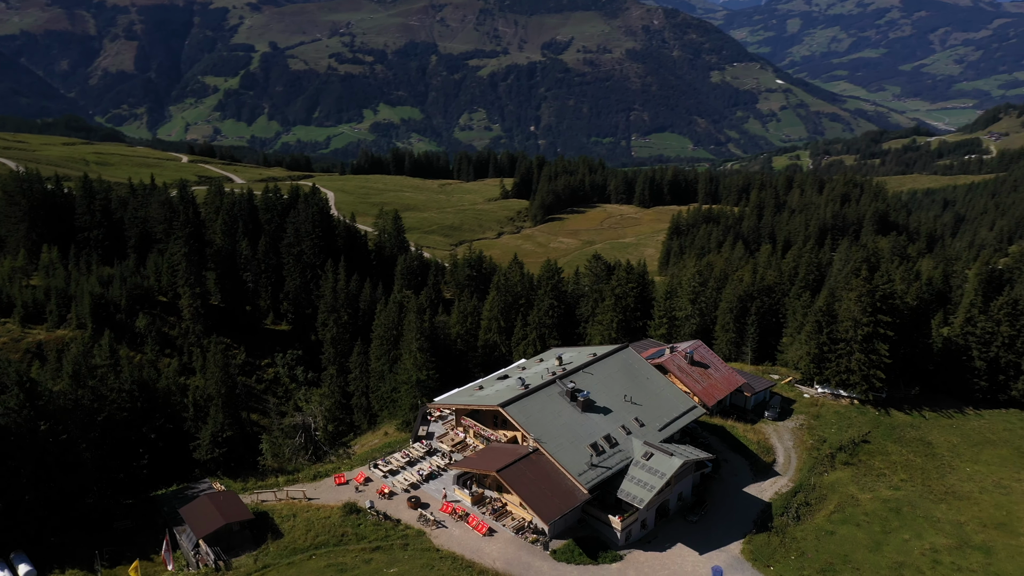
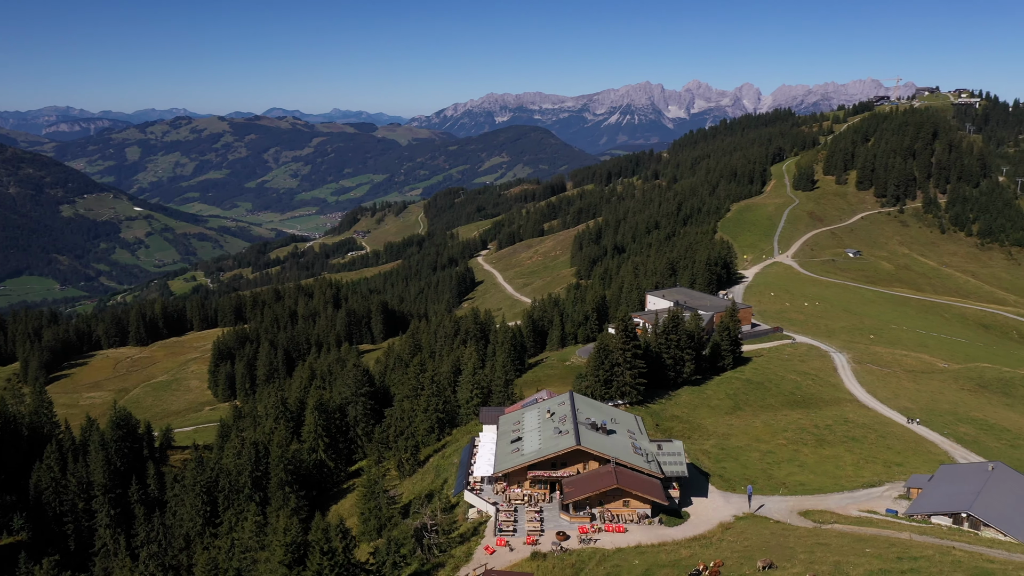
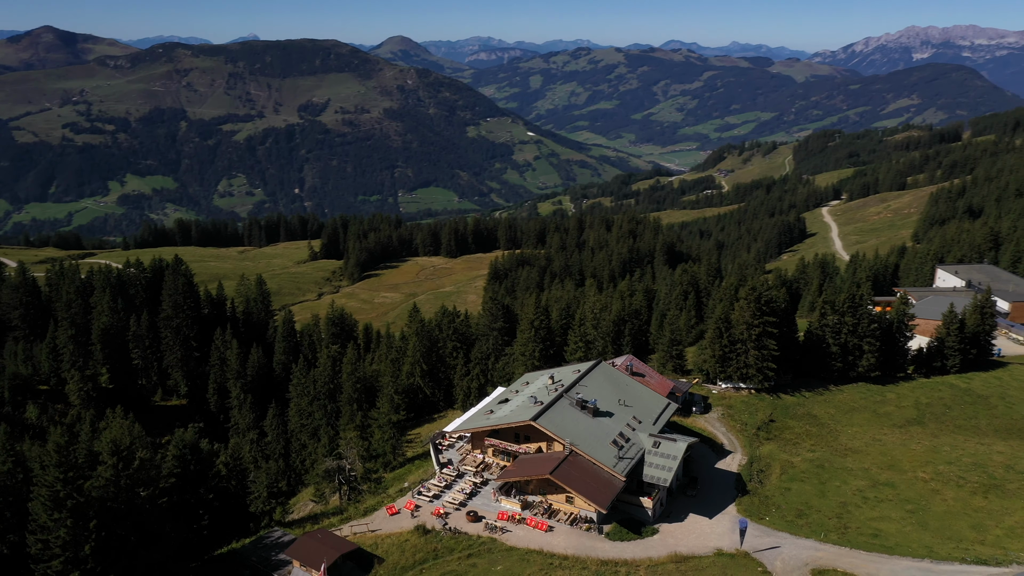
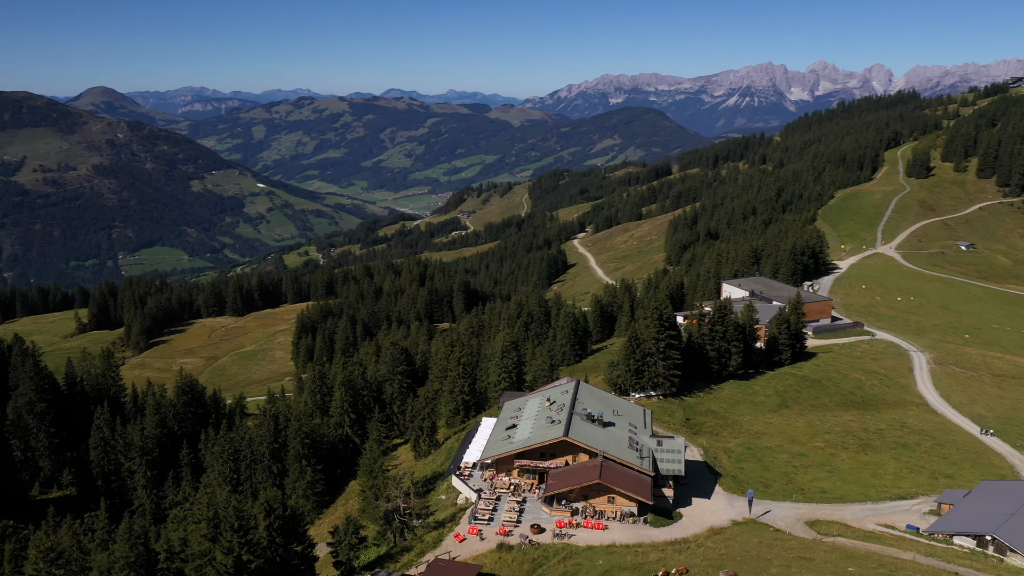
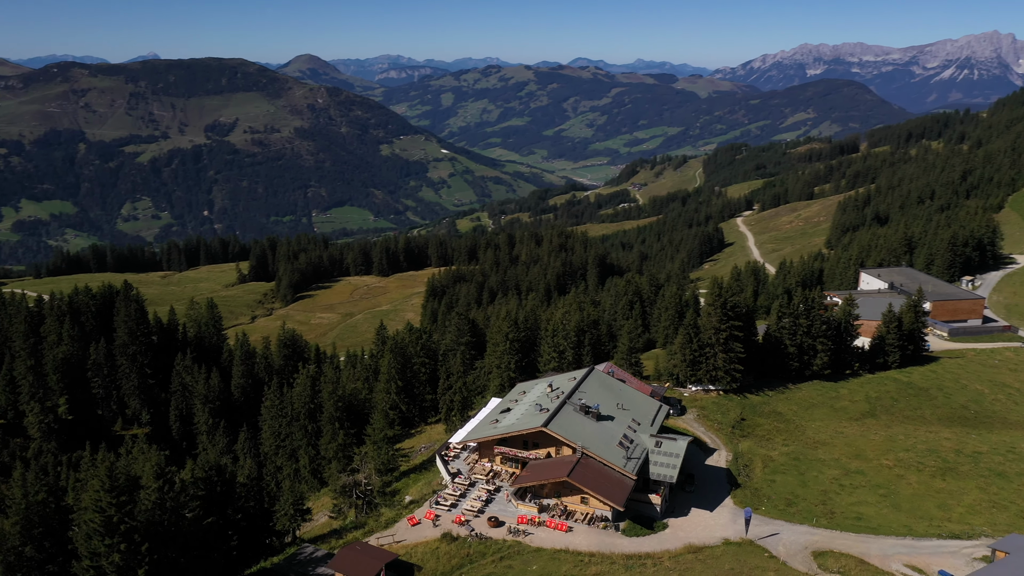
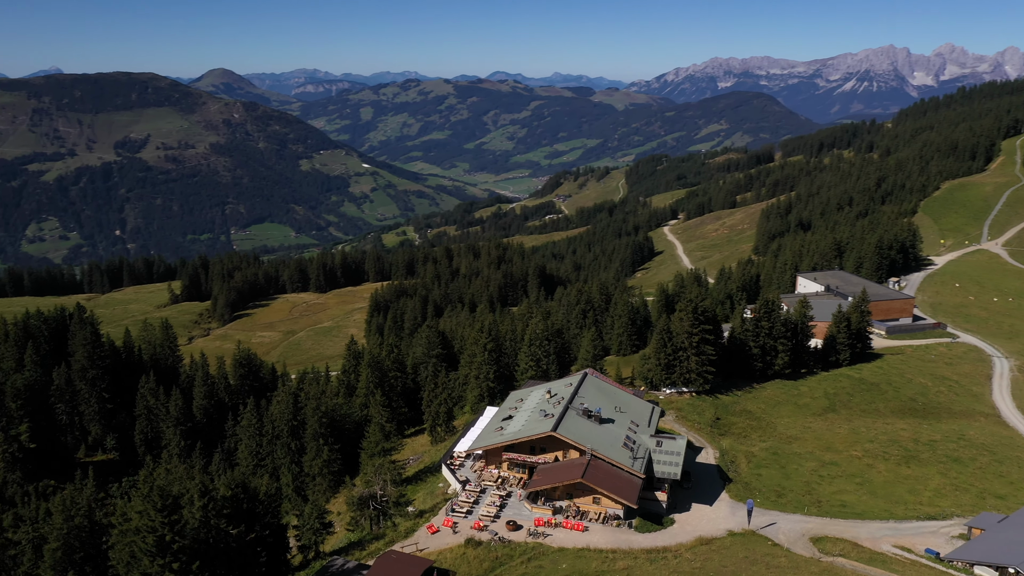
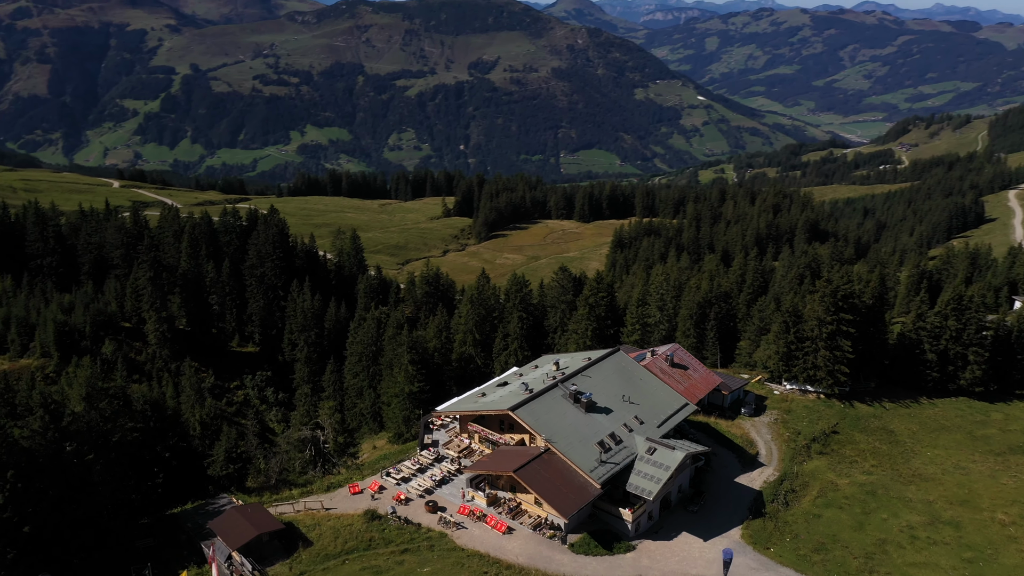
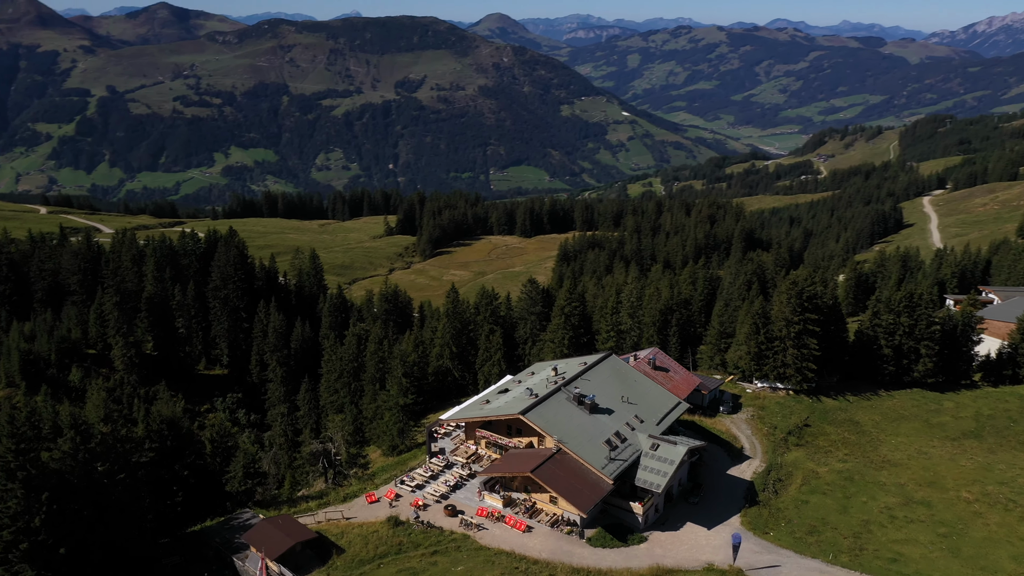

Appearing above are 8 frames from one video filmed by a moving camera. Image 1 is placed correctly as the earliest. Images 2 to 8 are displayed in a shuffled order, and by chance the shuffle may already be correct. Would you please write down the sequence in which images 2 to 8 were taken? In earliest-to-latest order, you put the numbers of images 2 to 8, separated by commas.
7, 8, 3, 5, 6, 4, 2
